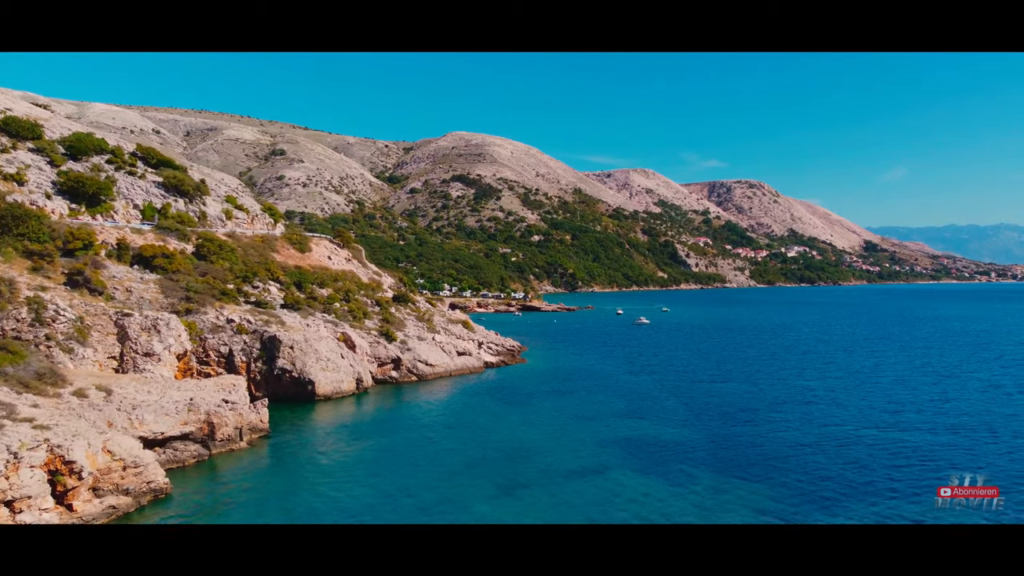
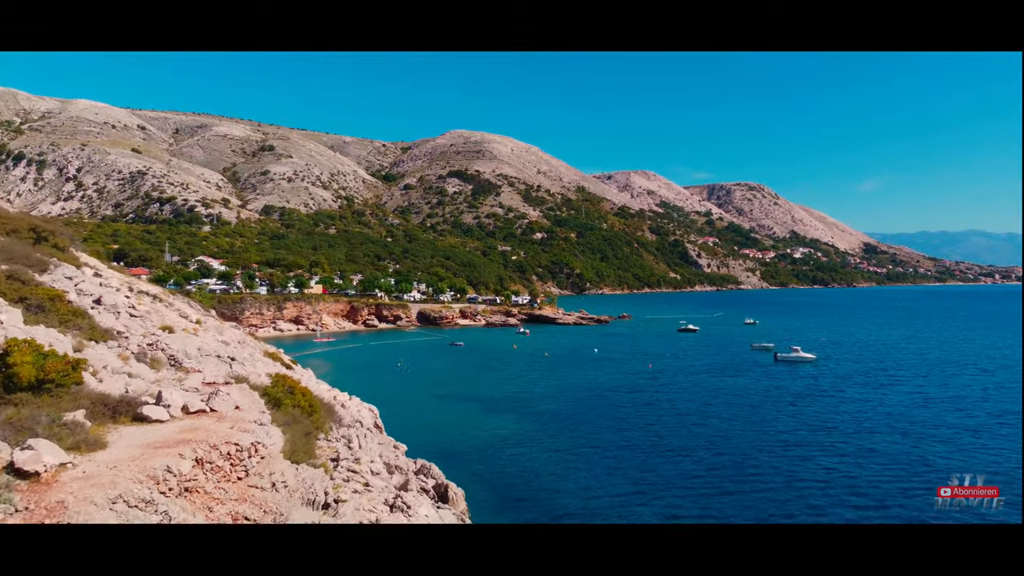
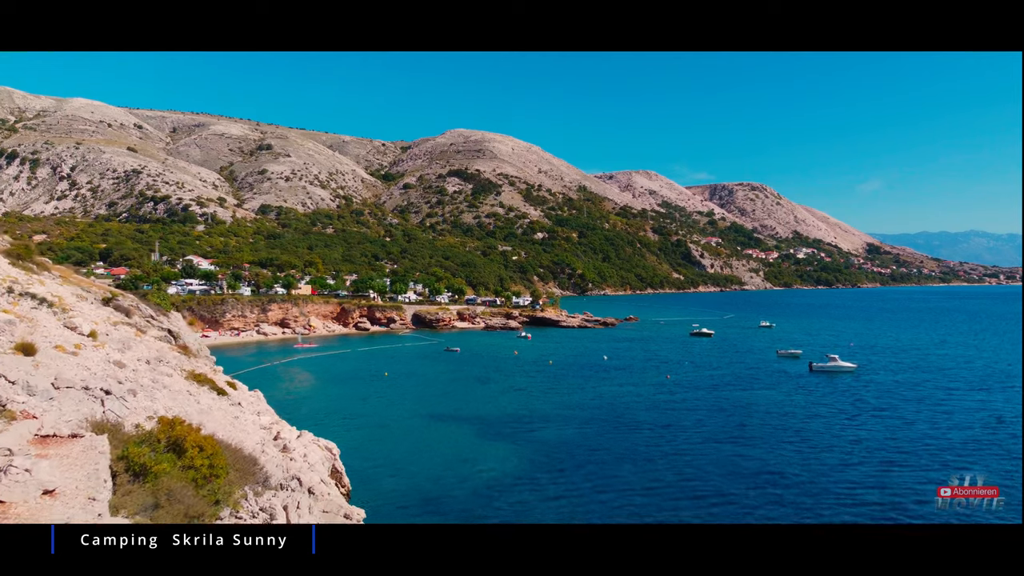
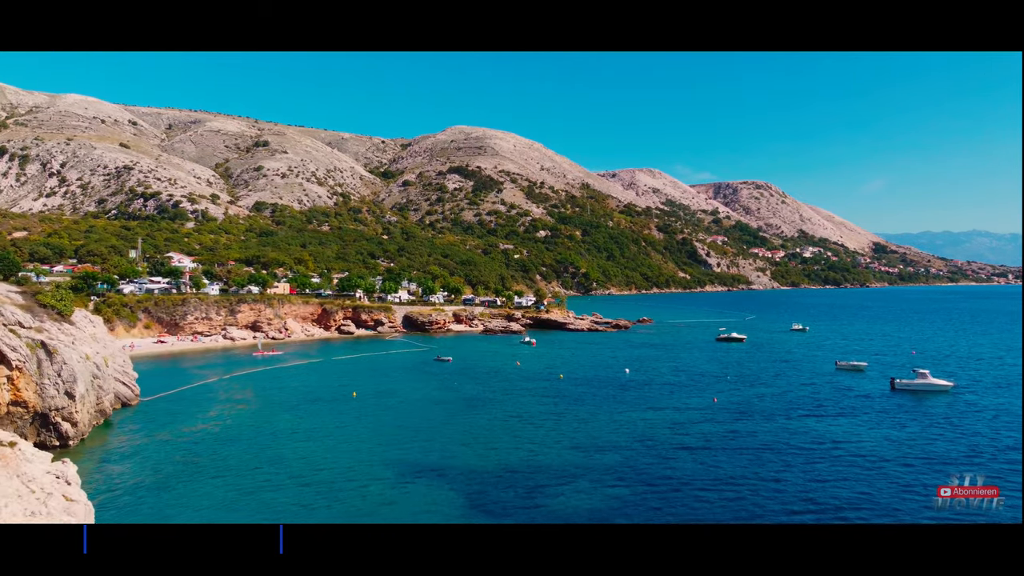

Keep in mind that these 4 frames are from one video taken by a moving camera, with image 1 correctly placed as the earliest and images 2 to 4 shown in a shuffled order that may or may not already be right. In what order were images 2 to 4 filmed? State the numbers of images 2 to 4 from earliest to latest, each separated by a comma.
2, 3, 4
